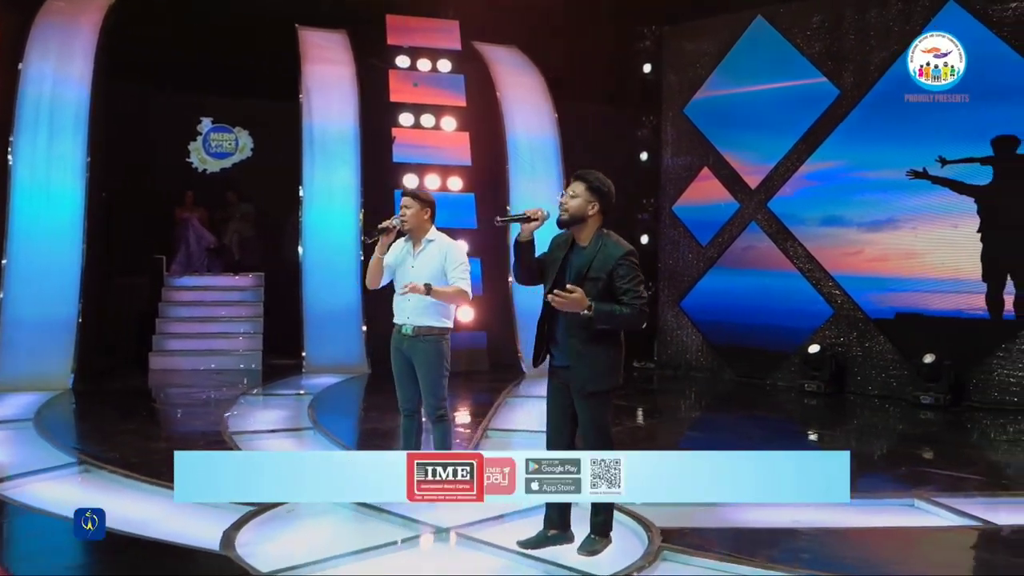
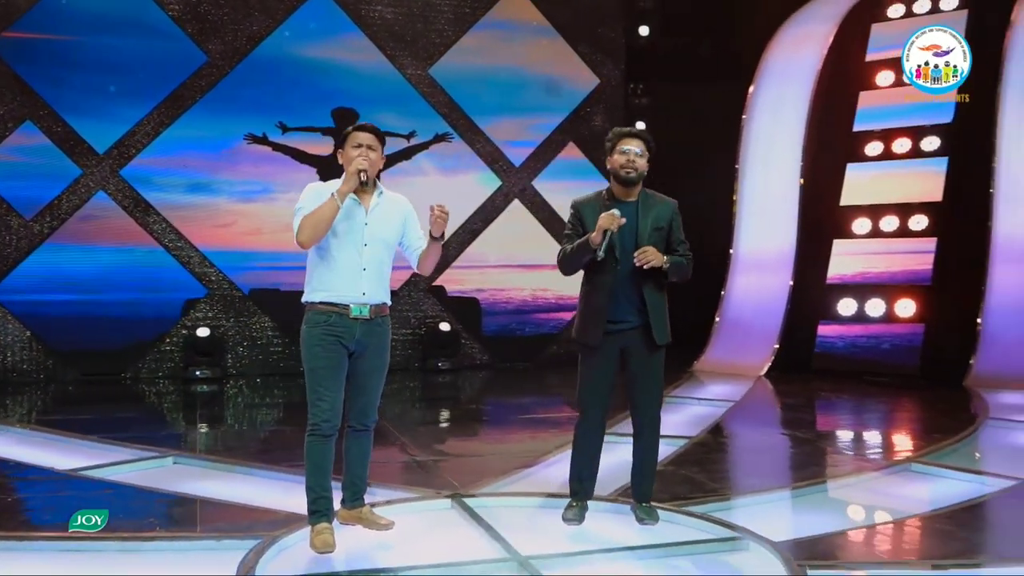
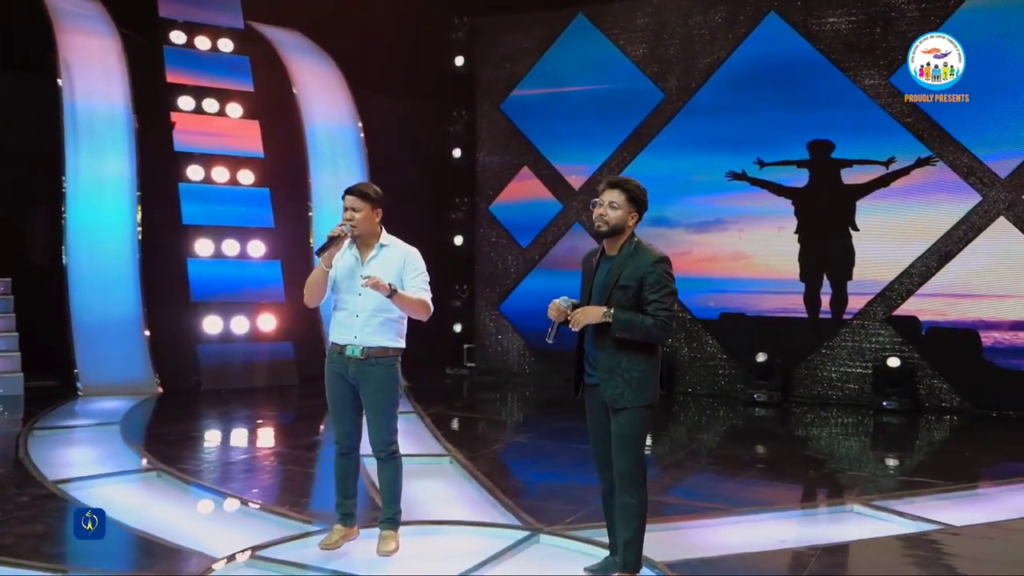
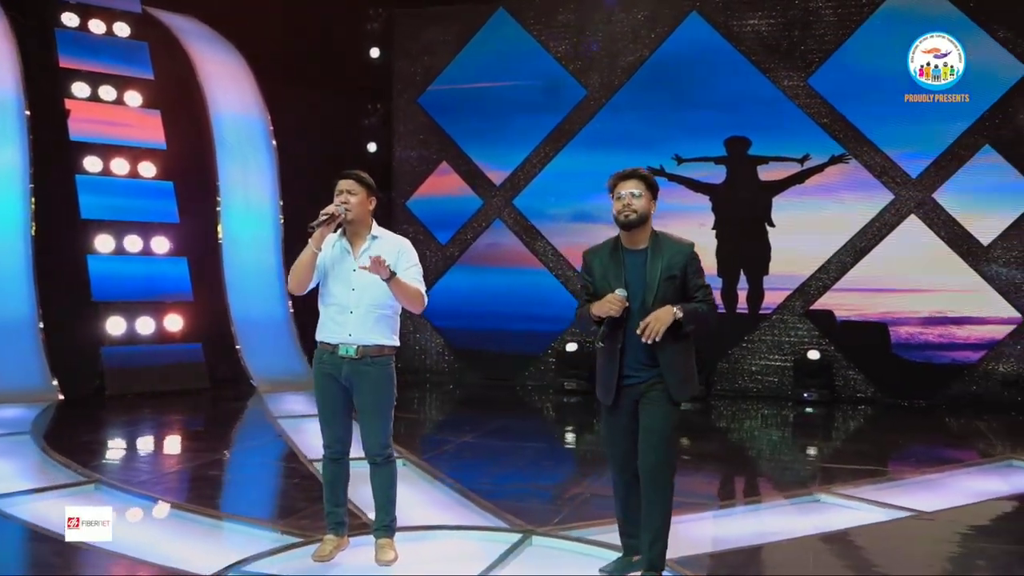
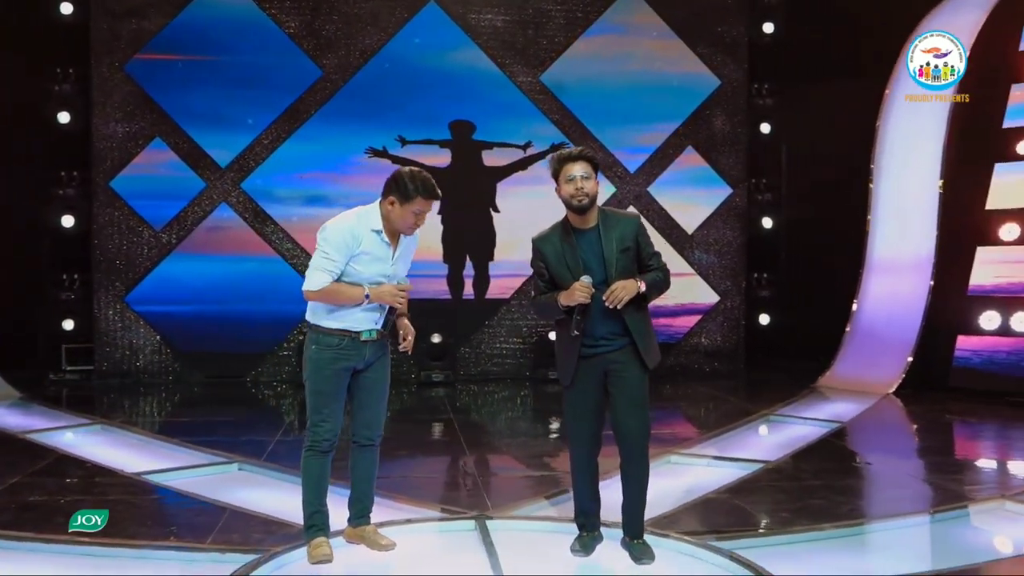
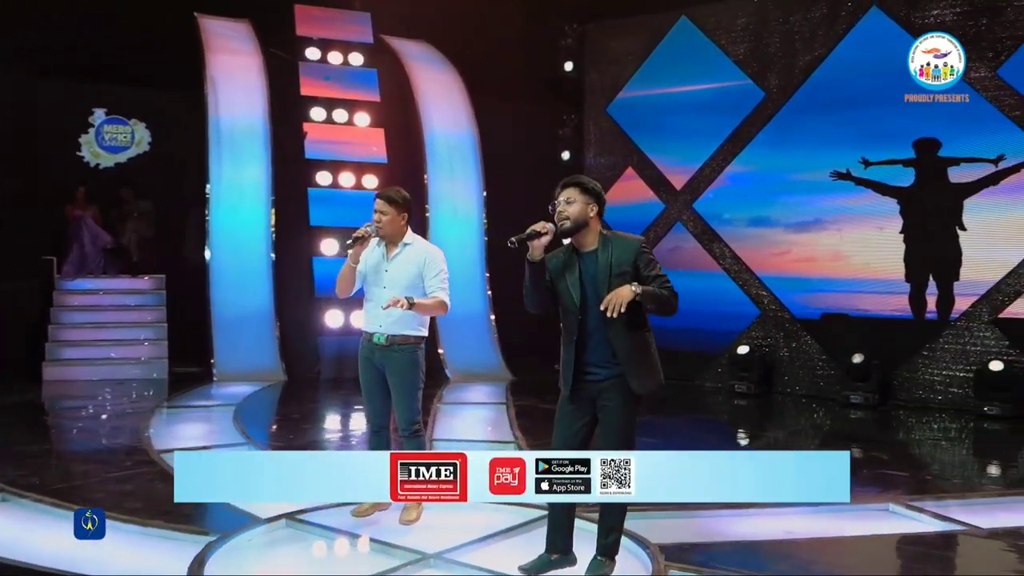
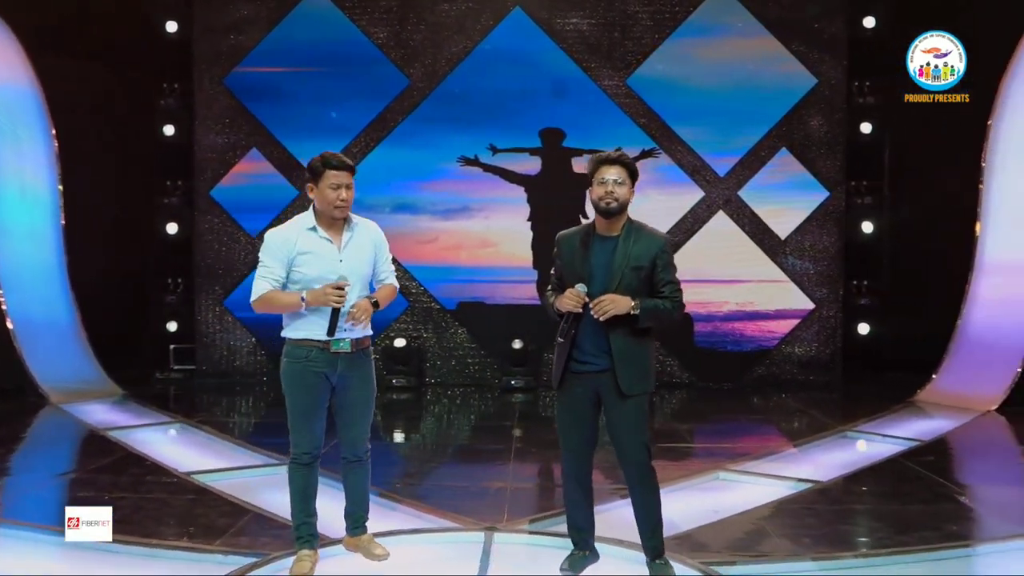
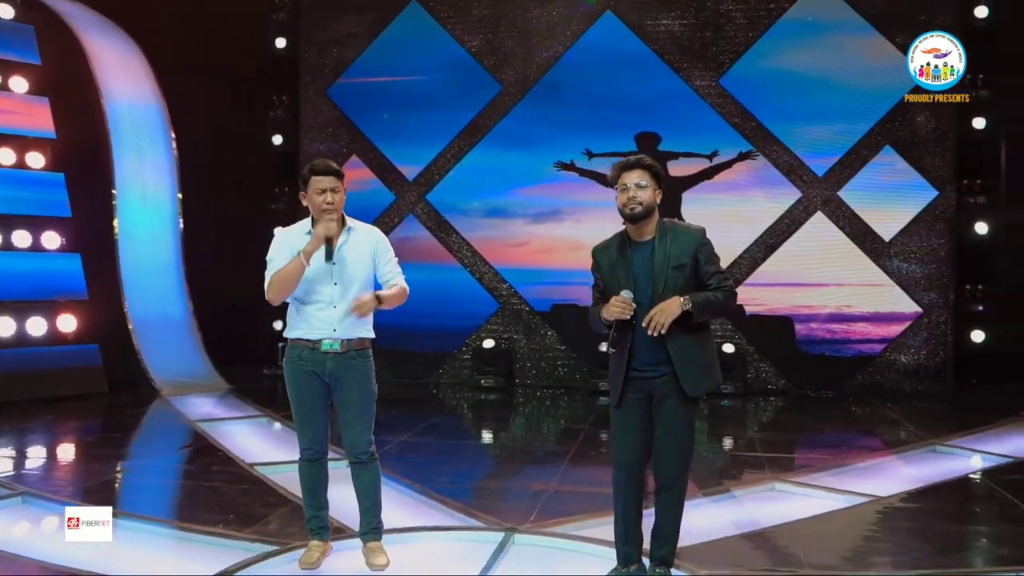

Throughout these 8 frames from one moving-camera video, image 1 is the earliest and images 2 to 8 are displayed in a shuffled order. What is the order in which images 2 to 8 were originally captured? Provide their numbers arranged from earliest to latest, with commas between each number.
6, 3, 4, 8, 7, 5, 2
